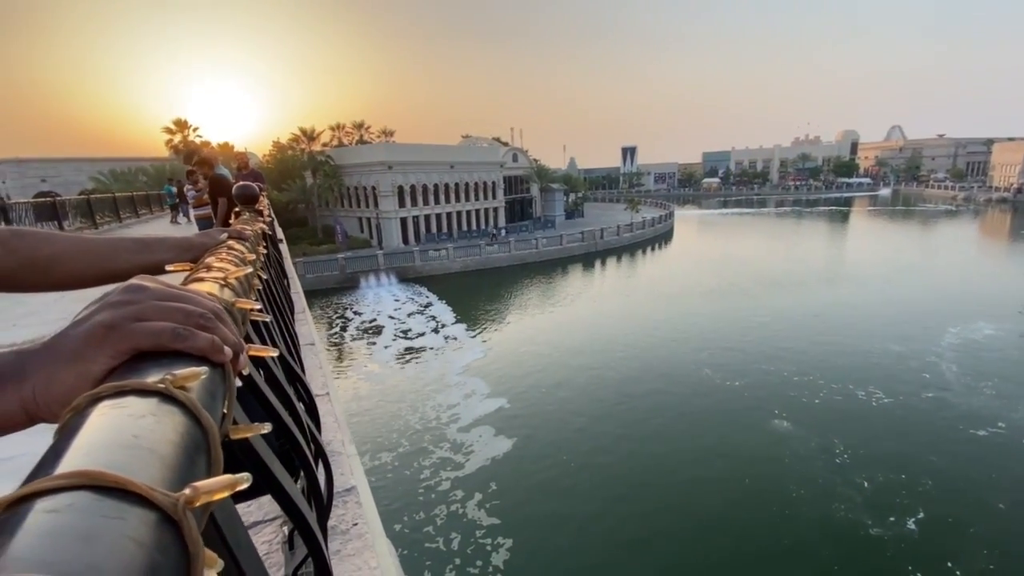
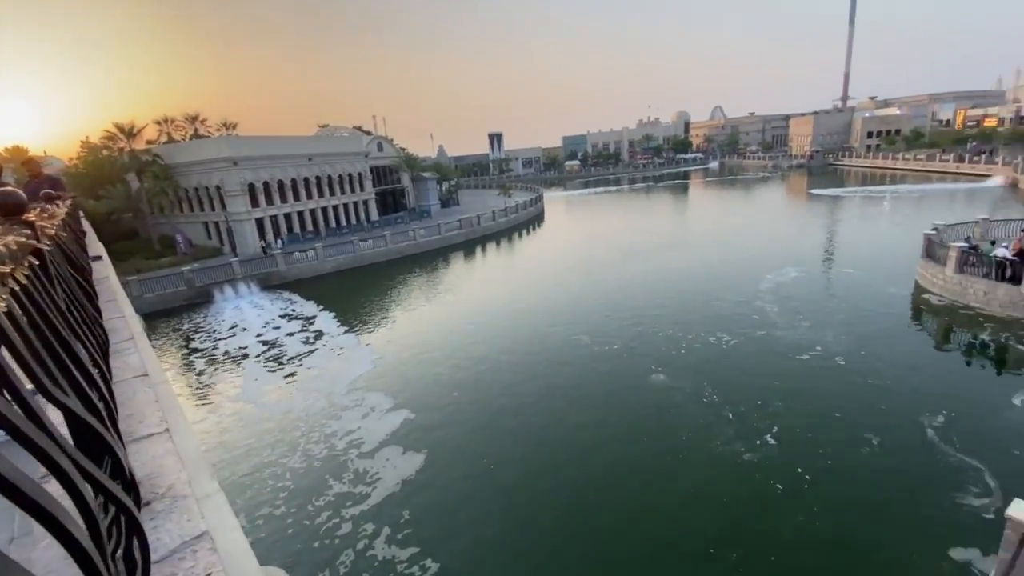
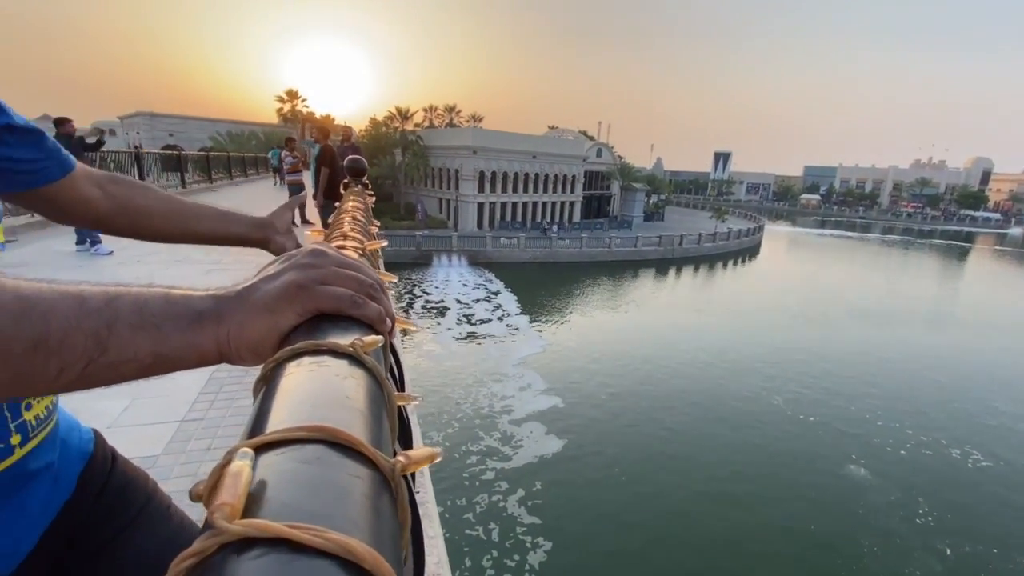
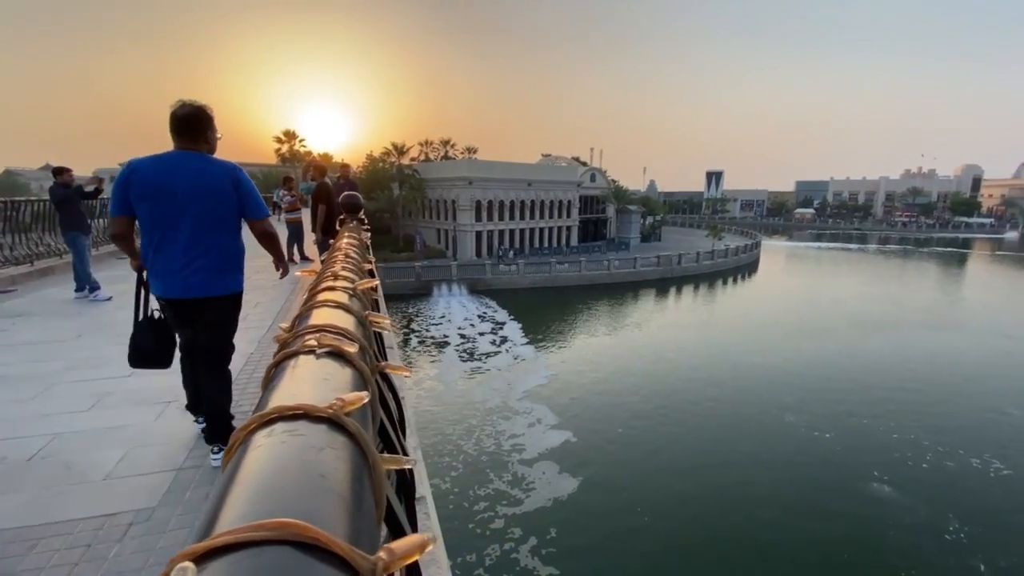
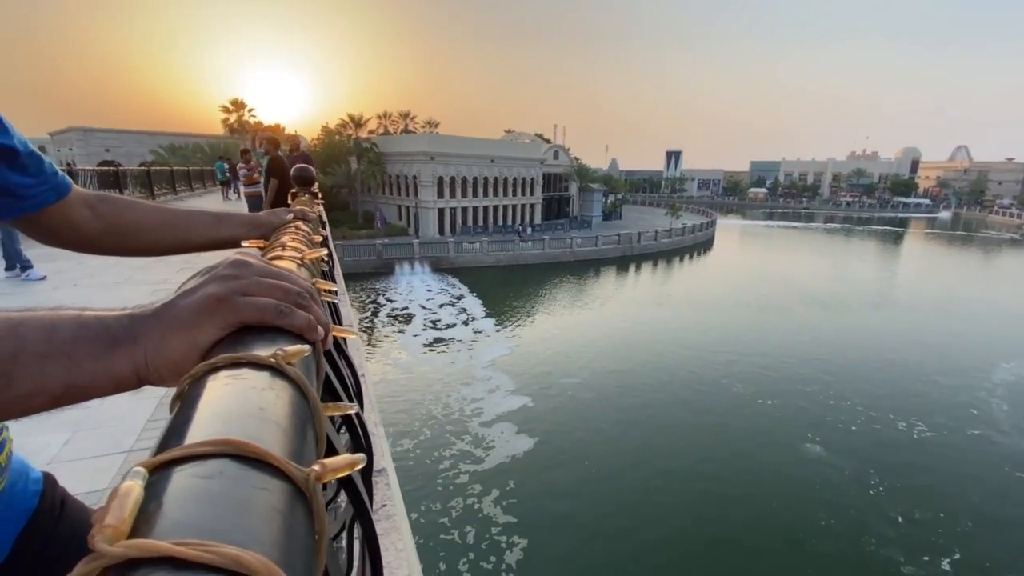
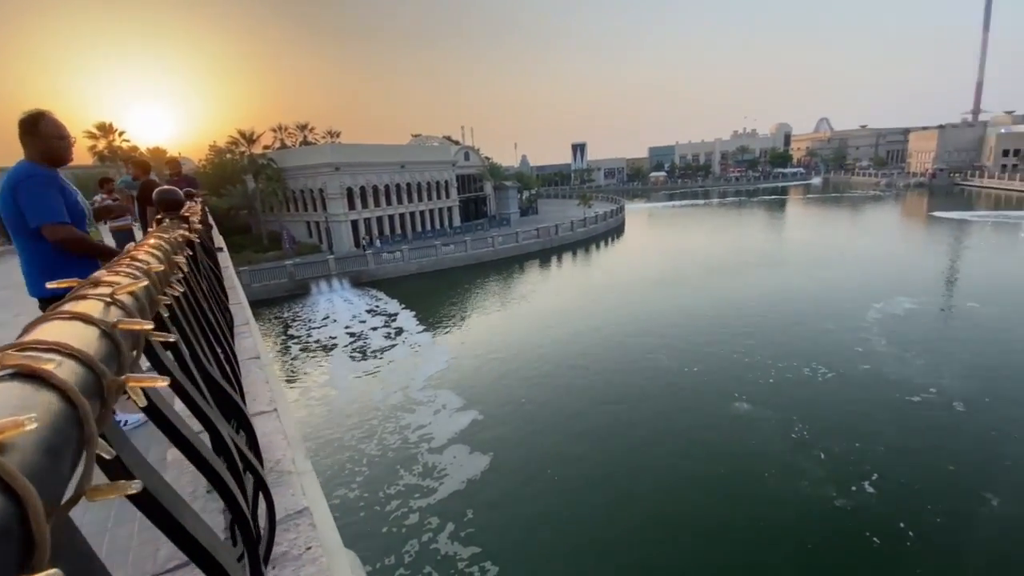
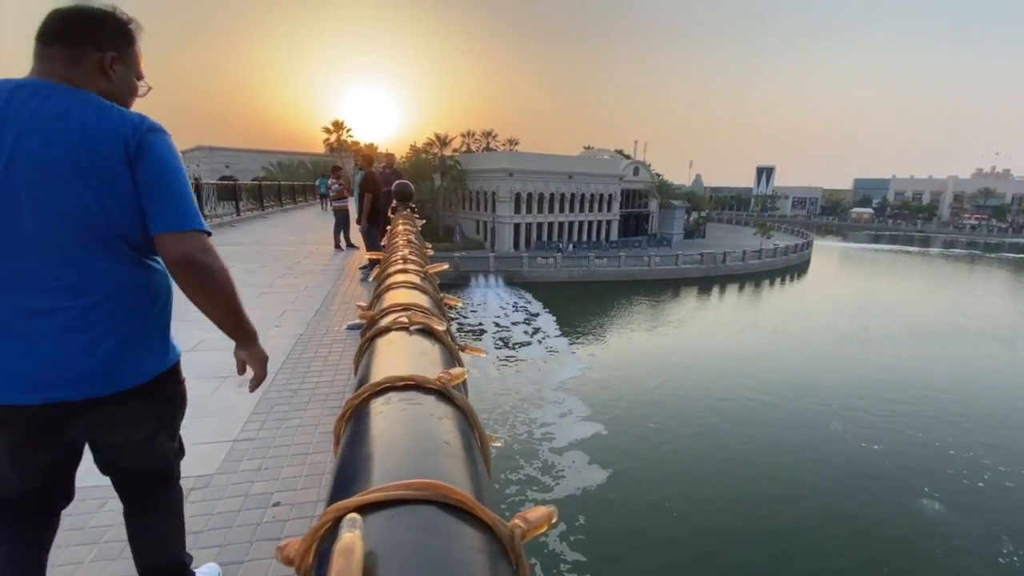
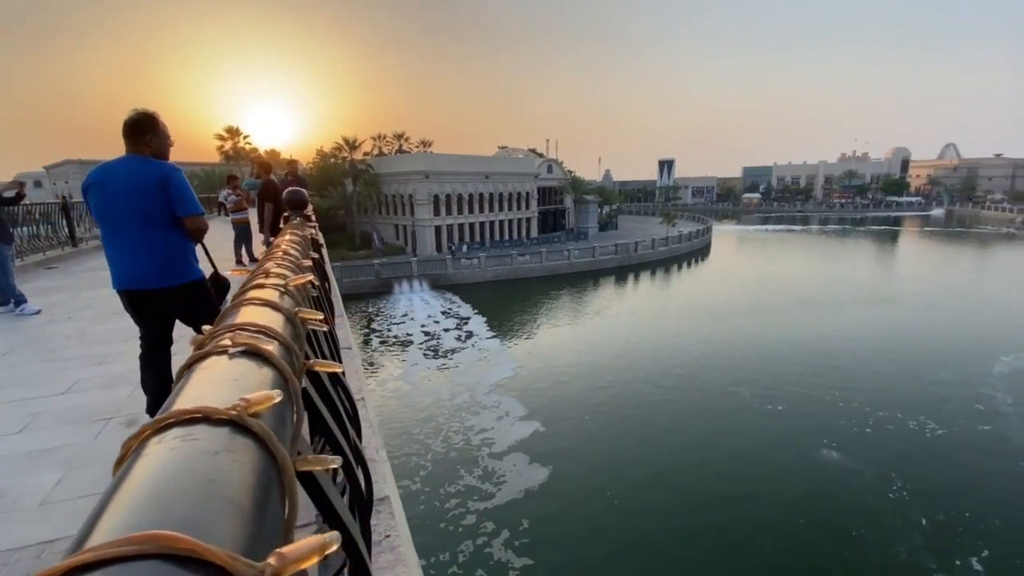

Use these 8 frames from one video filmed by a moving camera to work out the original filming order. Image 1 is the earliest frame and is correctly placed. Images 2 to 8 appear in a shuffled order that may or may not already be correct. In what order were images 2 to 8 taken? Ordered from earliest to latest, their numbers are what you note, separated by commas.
5, 3, 7, 4, 8, 6, 2
